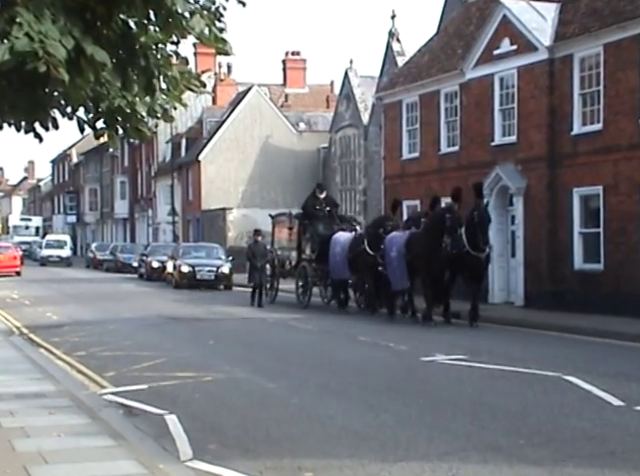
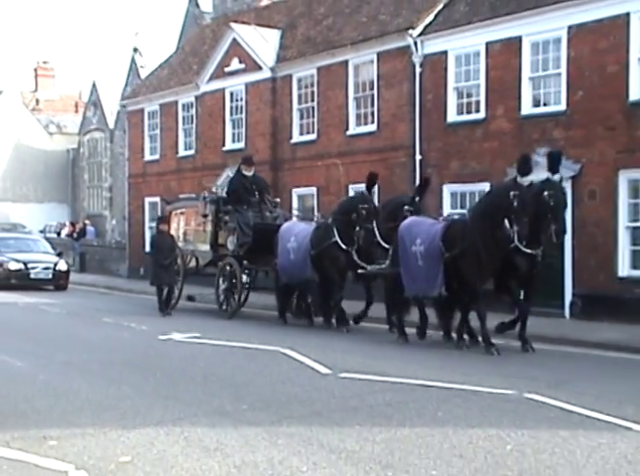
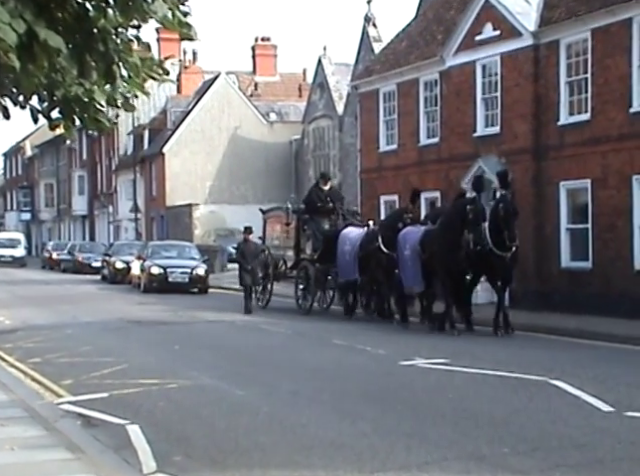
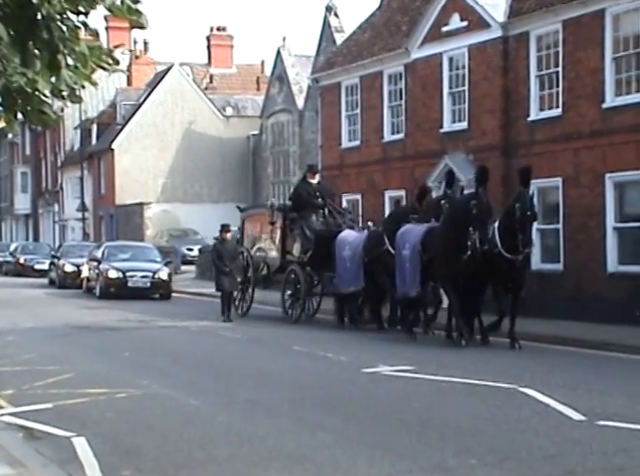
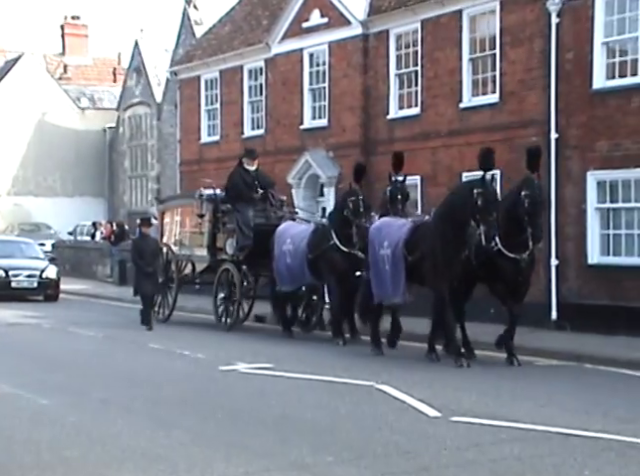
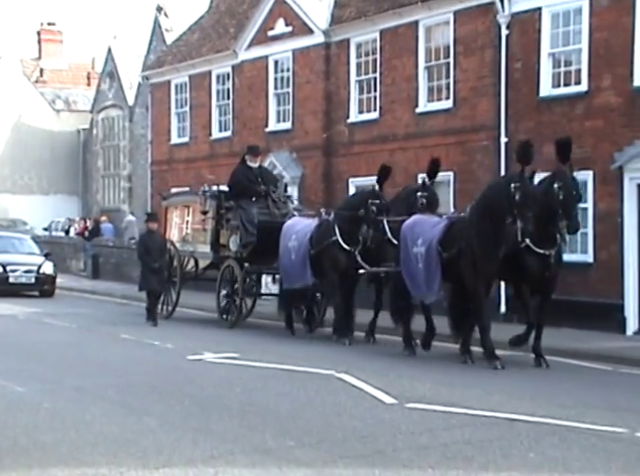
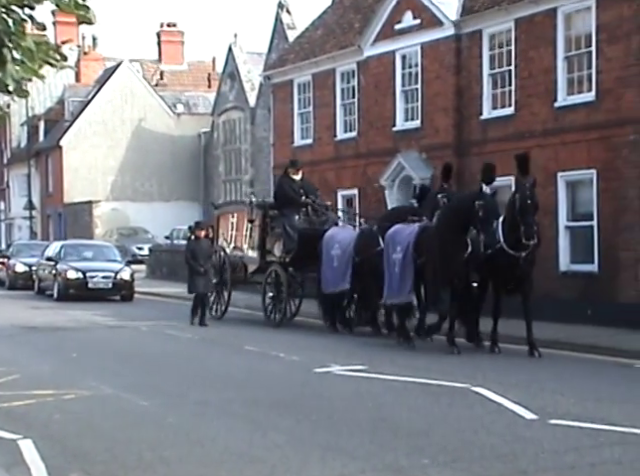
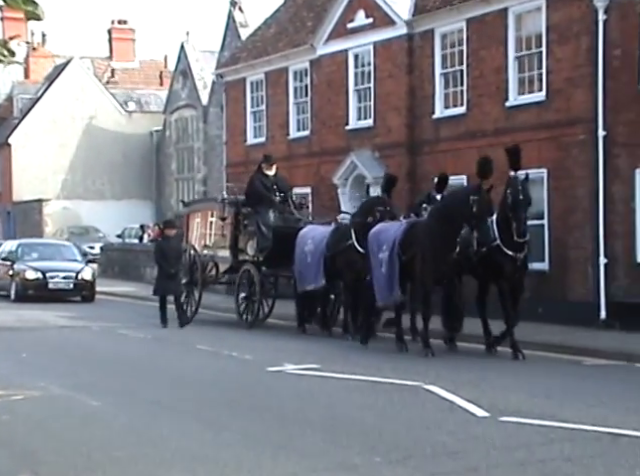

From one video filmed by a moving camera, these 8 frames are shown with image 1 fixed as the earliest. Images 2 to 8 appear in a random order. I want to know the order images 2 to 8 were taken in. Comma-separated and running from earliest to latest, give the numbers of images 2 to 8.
3, 4, 7, 8, 5, 6, 2
